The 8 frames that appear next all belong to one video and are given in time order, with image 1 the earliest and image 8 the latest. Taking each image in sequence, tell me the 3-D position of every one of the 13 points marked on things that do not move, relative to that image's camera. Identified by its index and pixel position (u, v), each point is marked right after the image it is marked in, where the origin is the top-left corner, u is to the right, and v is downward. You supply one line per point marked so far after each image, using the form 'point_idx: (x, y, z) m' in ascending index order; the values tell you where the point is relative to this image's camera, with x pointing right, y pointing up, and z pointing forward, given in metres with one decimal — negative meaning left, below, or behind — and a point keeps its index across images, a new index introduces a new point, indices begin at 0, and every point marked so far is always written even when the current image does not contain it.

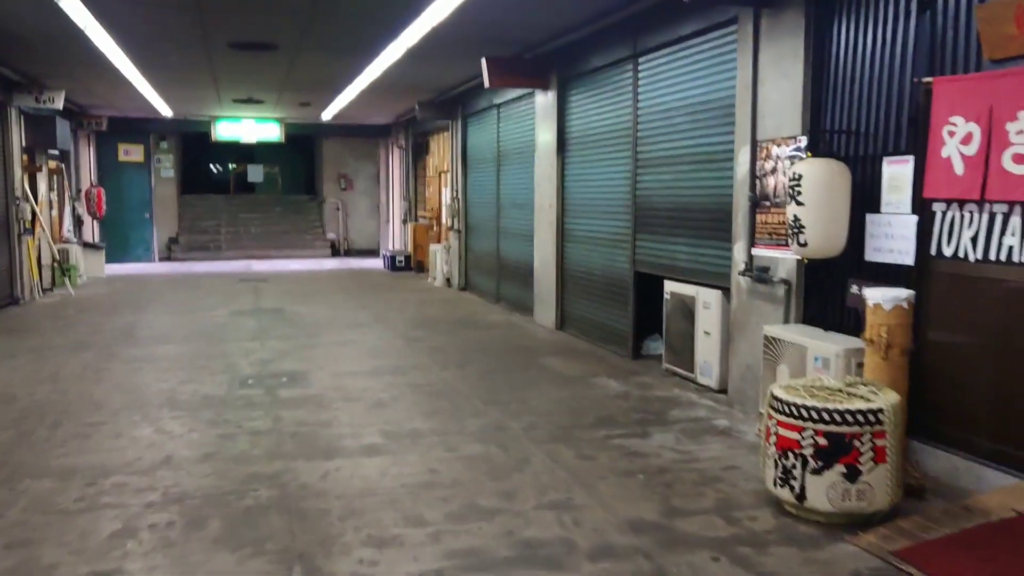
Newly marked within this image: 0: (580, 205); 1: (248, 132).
0: (+0.6, +0.8, +7.4) m
1: (-4.6, +2.8, +14.1) m
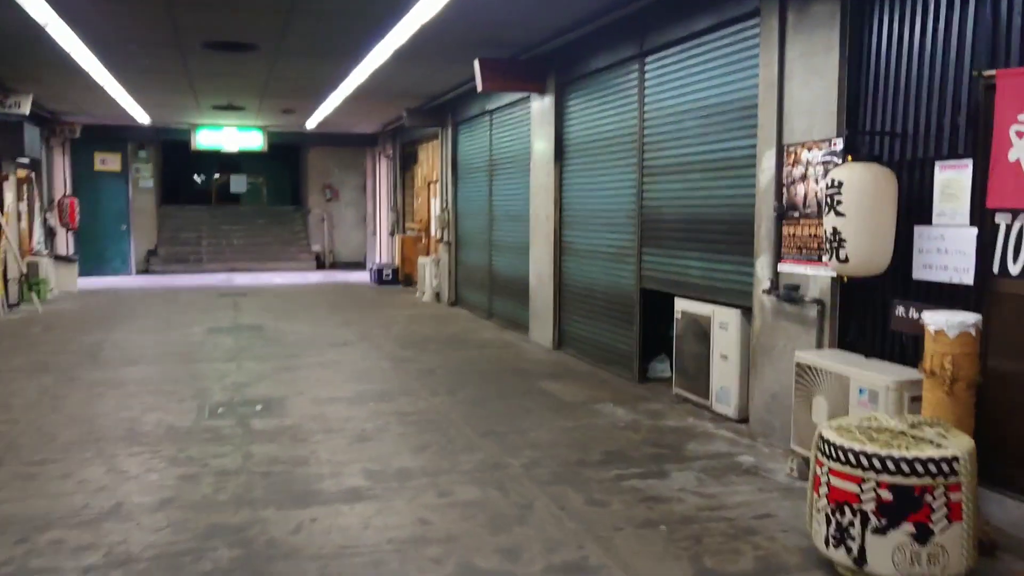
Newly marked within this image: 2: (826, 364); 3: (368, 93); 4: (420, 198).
0: (+0.6, +0.6, +6.9) m
1: (-4.8, +2.5, +13.6) m
2: (+1.5, -0.4, +3.6) m
3: (-1.8, +2.5, +10.1) m
4: (-1.5, +1.4, +12.7) m
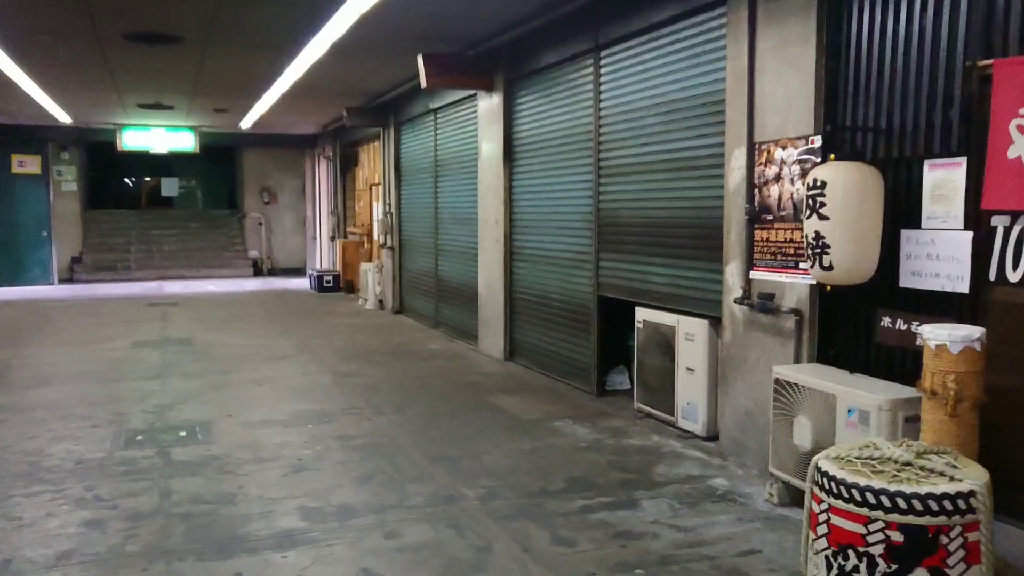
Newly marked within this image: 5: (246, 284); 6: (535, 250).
0: (+0.2, +0.6, +6.5) m
1: (-5.7, +2.4, +12.8) m
2: (+1.3, -0.4, +3.3) m
3: (-2.5, +2.4, +9.6) m
4: (-2.3, +1.3, +12.2) m
5: (-4.7, +0.1, +14.1) m
6: (+0.2, +0.3, +6.5) m
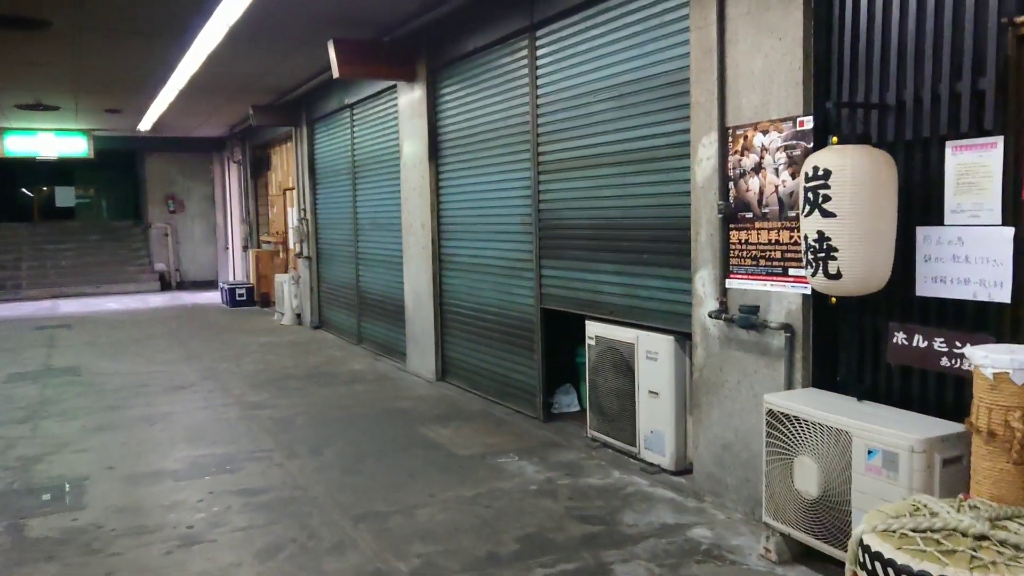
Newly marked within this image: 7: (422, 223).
0: (-0.4, +0.5, +5.8) m
1: (-6.8, +2.1, +11.5) m
2: (+1.1, -0.4, +2.7) m
3: (-3.3, +2.2, +8.6) m
4: (-3.4, +1.1, +11.2) m
5: (-5.9, -0.2, +12.9) m
6: (-0.3, +0.2, +5.8) m
7: (-0.7, +0.5, +6.2) m
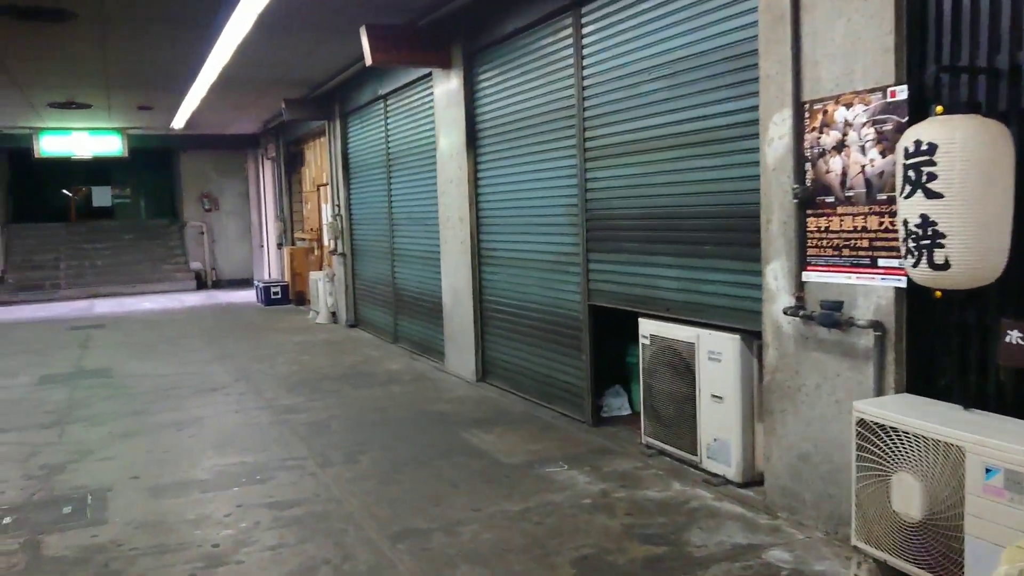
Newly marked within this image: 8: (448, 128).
0: (-0.1, +0.5, +5.5) m
1: (-6.3, +2.1, +11.5) m
2: (+1.2, -0.4, +2.4) m
3: (-2.9, +2.2, +8.4) m
4: (-2.8, +1.2, +11.0) m
5: (-5.3, -0.2, +12.8) m
6: (0.0, +0.3, +5.5) m
7: (-0.4, +0.5, +5.9) m
8: (-0.5, +1.2, +6.1) m
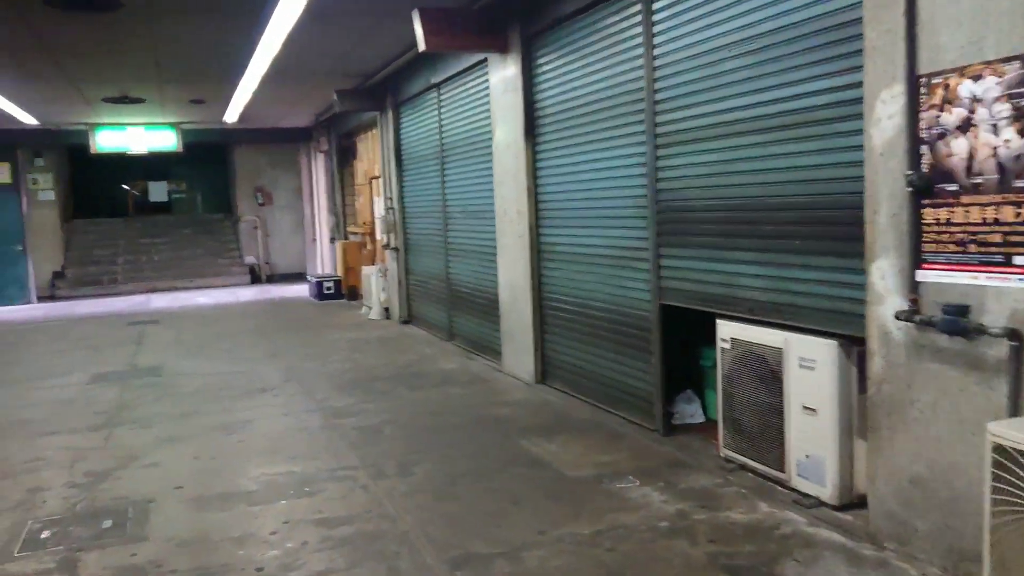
0: (+0.3, +0.5, +5.2) m
1: (-5.5, +2.1, +11.5) m
2: (+1.4, -0.4, +2.0) m
3: (-2.3, +2.3, +8.2) m
4: (-2.1, +1.2, +10.8) m
5: (-4.4, -0.1, +12.8) m
6: (+0.4, +0.3, +5.1) m
7: (0.0, +0.6, +5.6) m
8: (-0.1, +1.3, +5.7) m
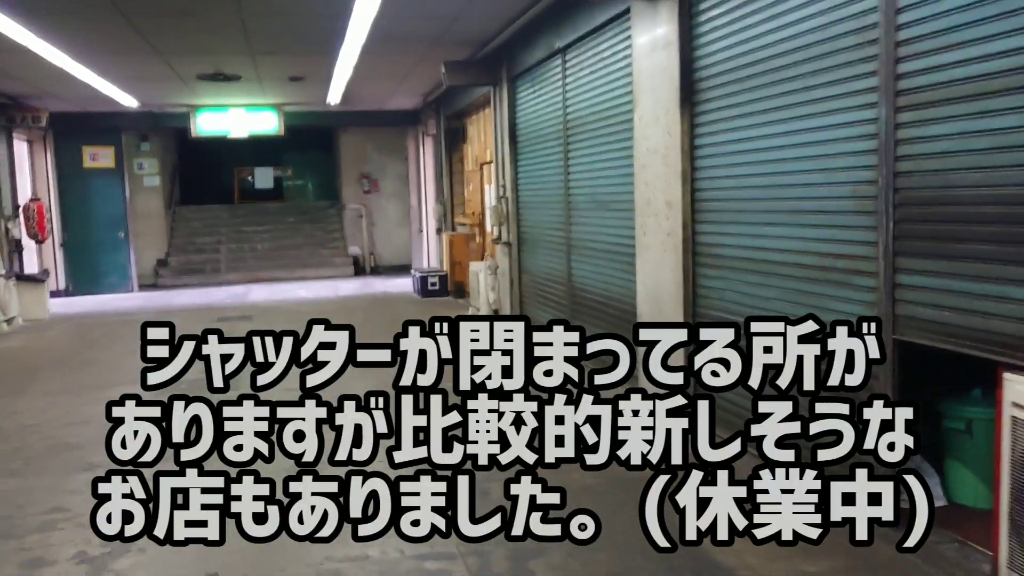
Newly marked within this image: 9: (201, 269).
0: (+1.1, +0.4, +3.9) m
1: (-3.8, +2.3, +11.0) m
2: (+1.7, -0.6, +0.6) m
3: (-1.1, +2.3, +7.3) m
4: (-0.5, +1.3, +9.8) m
5: (-2.6, 0.0, +12.1) m
6: (+1.1, +0.2, +3.9) m
7: (+0.9, +0.5, +4.4) m
8: (+0.8, +1.2, +4.5) m
9: (-5.0, +0.3, +12.9) m
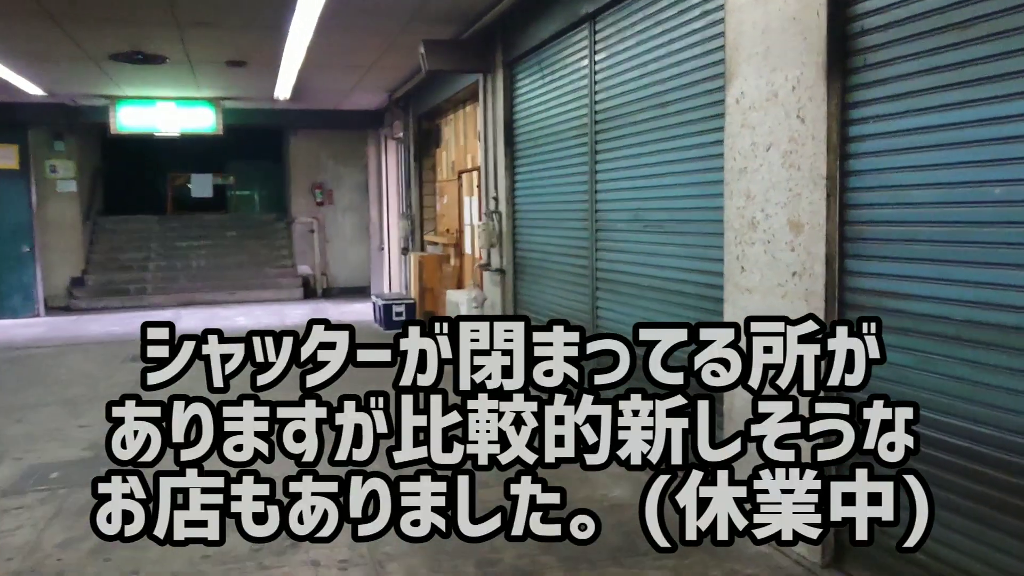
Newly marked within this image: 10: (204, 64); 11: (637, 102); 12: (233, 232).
0: (+1.2, +0.2, +2.5) m
1: (-4.0, +1.9, +9.3) m
2: (+2.1, -0.7, -0.8) m
3: (-1.1, +2.0, +5.7) m
4: (-0.7, +0.9, +8.3) m
5: (-2.9, -0.3, +10.4) m
6: (+1.3, 0.0, +2.4) m
7: (+1.0, +0.3, +3.0) m
8: (+0.9, +0.9, +3.1) m
9: (-5.4, 0.0, +11.0) m
10: (-2.9, +2.1, +7.5) m
11: (+0.6, +0.9, +4.0) m
12: (-4.5, +0.9, +12.7) m
